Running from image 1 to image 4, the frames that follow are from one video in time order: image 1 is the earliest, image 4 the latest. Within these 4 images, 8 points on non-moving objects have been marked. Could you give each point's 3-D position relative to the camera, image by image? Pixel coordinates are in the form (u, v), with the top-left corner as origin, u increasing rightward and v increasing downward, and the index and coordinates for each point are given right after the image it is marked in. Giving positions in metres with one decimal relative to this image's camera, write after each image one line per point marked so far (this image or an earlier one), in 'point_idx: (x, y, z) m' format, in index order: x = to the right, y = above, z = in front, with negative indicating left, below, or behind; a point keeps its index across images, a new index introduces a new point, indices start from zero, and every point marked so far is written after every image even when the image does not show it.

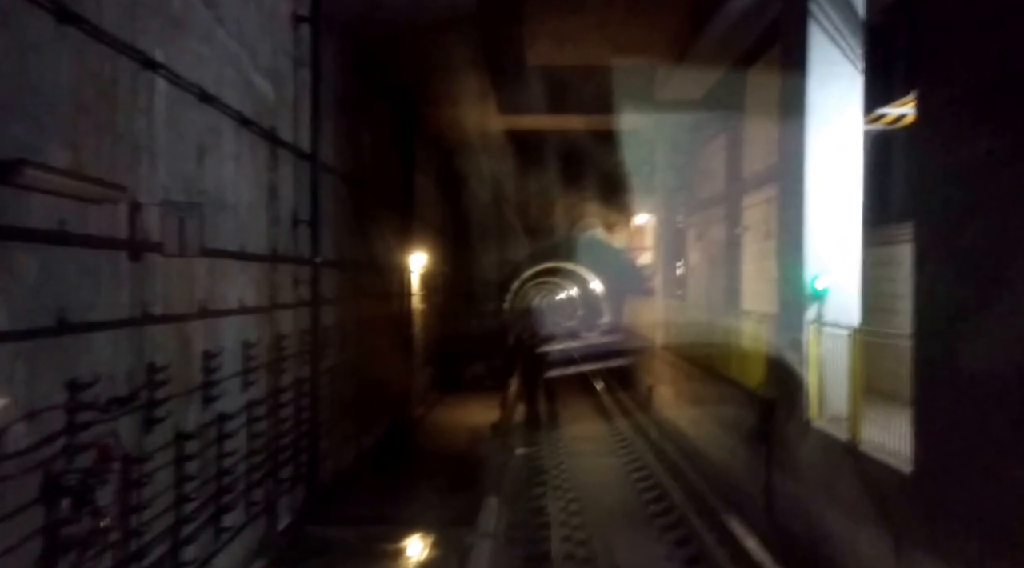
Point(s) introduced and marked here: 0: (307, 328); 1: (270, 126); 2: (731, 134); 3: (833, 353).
0: (-2.2, -0.5, +9.0) m
1: (-2.2, +1.5, +7.8) m
2: (+4.2, +2.9, +16.2) m
3: (+3.2, -0.7, +8.4) m
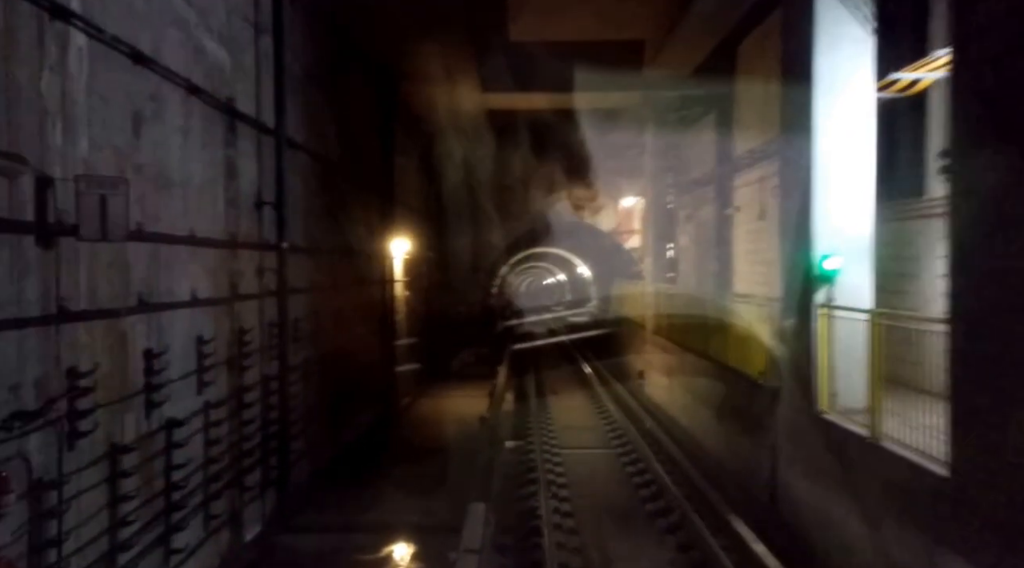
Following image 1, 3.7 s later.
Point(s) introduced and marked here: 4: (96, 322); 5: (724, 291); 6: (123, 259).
0: (-2.3, -0.4, +8.3) m
1: (-2.4, +1.5, +7.0) m
2: (+3.9, +3.2, +15.5) m
3: (+3.1, -0.5, +7.7) m
4: (-2.2, -0.2, +4.6) m
5: (+3.7, -0.1, +14.8) m
6: (-2.3, +0.1, +5.0) m
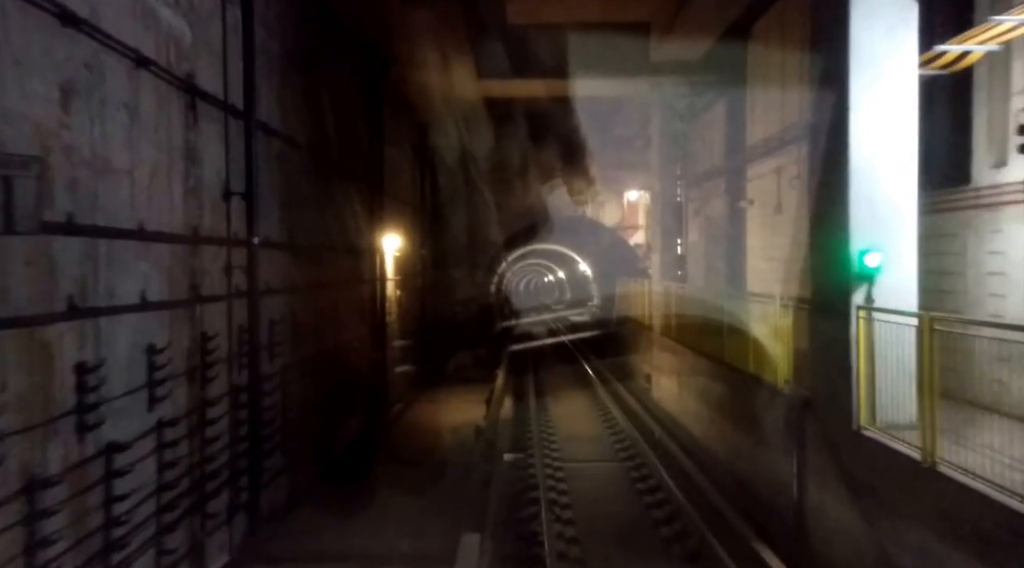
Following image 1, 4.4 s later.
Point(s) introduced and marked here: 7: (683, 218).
0: (-2.3, -0.4, +7.5) m
1: (-2.4, +1.5, +6.2) m
2: (+3.8, +3.2, +14.7) m
3: (+3.1, -0.5, +6.9) m
4: (-2.2, -0.2, +3.7) m
5: (+3.7, -0.1, +14.0) m
6: (-2.3, +0.1, +4.1) m
7: (+3.9, +1.5, +19.5) m
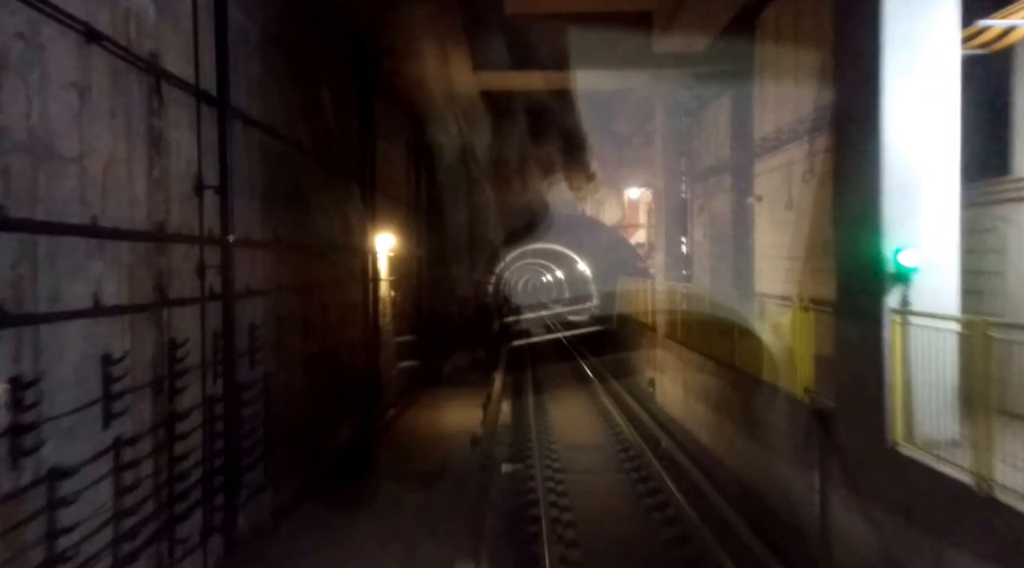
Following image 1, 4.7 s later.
0: (-2.4, -0.4, +6.9) m
1: (-2.4, +1.5, +5.6) m
2: (+3.8, +3.2, +14.1) m
3: (+3.1, -0.5, +6.3) m
4: (-2.2, -0.2, +3.1) m
5: (+3.7, -0.1, +13.4) m
6: (-2.3, +0.1, +3.5) m
7: (+3.9, +1.5, +18.9) m
